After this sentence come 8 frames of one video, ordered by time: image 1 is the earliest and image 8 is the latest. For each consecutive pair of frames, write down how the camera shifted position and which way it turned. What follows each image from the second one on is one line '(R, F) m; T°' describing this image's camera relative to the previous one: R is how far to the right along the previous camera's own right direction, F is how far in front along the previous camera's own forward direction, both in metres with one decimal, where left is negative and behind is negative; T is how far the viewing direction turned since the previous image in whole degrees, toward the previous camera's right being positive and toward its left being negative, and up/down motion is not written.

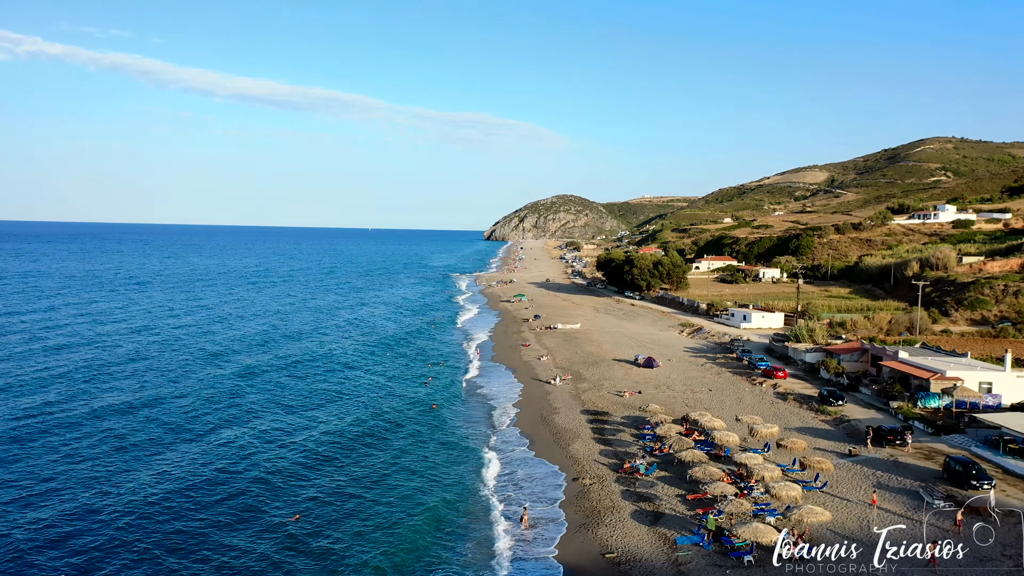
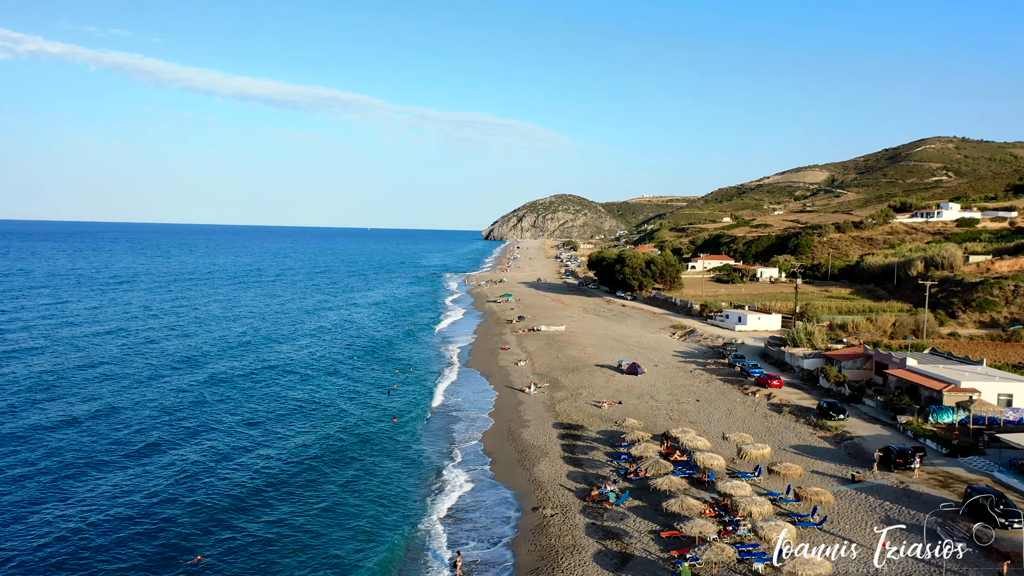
(+1.2, +3.0) m; 0°
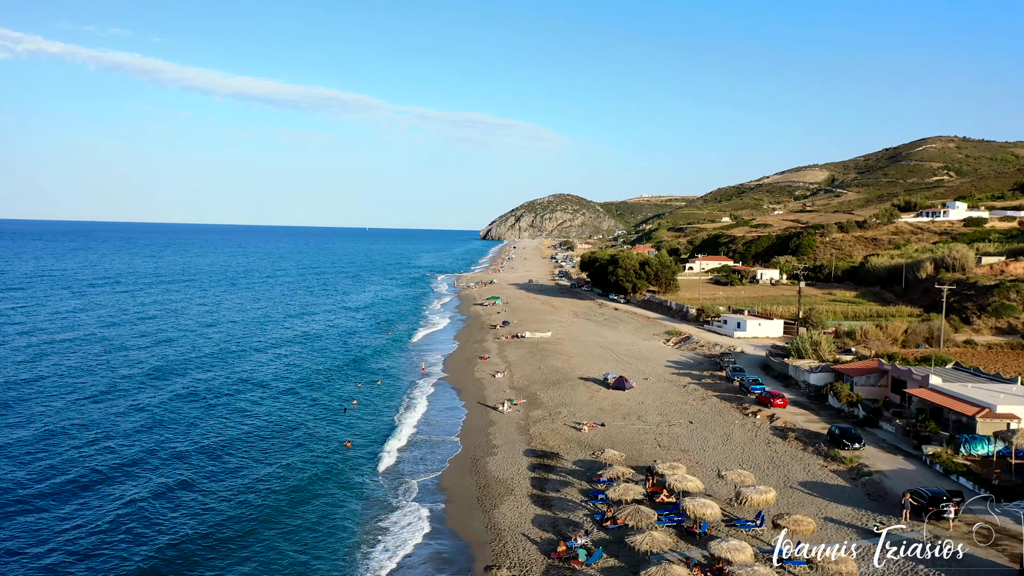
(+1.0, +3.4) m; 0°
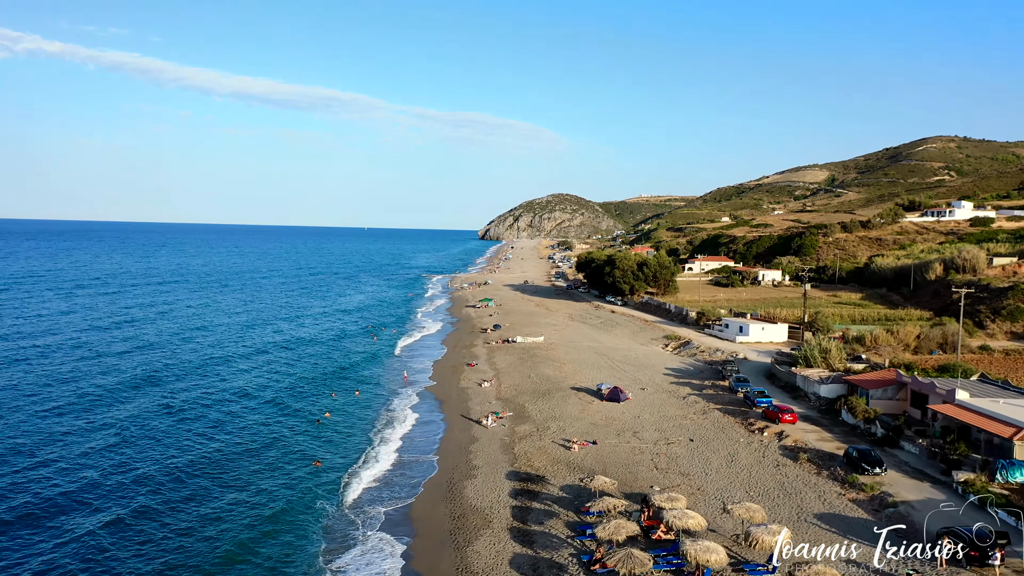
(+0.5, +2.3) m; 0°
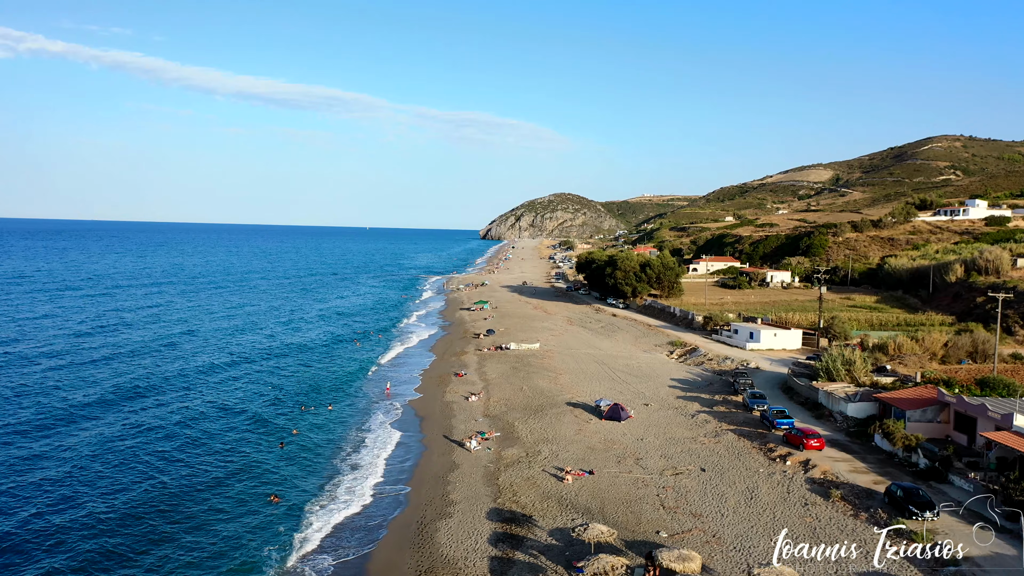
(+0.4, +3.1) m; 0°
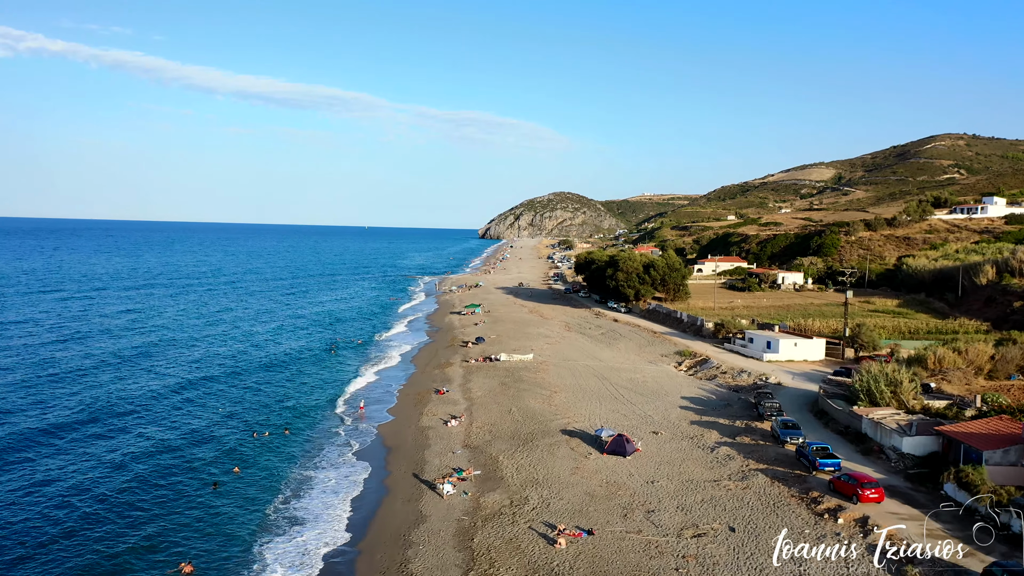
(+0.4, +4.2) m; 0°
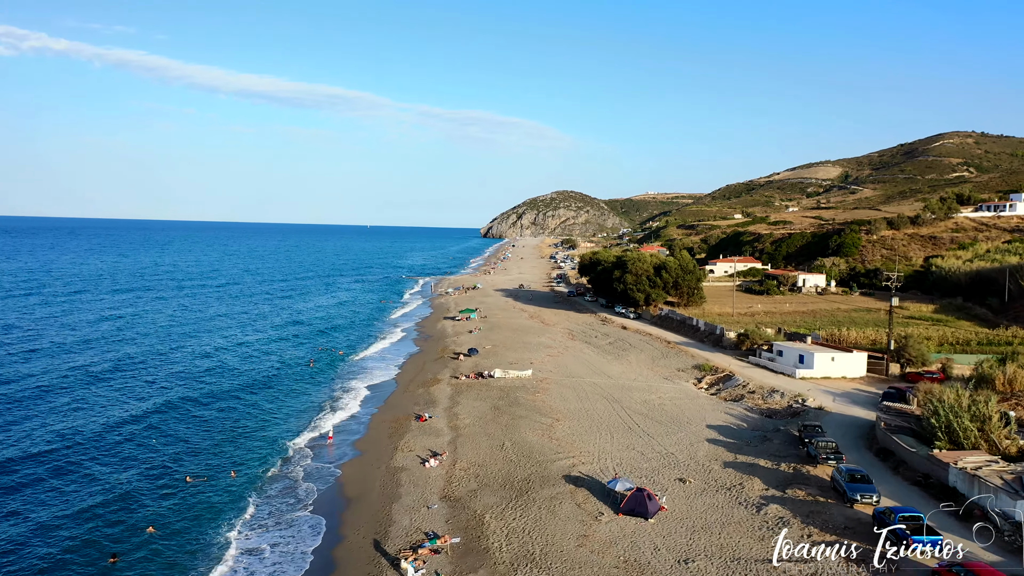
(+0.3, +4.7) m; 0°
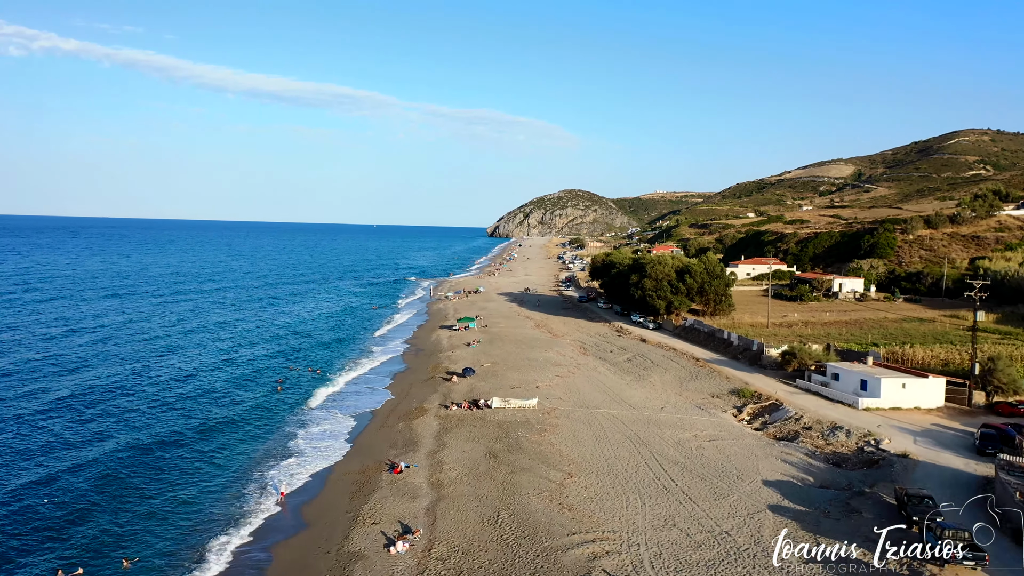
(+0.2, +5.7) m; -1°
